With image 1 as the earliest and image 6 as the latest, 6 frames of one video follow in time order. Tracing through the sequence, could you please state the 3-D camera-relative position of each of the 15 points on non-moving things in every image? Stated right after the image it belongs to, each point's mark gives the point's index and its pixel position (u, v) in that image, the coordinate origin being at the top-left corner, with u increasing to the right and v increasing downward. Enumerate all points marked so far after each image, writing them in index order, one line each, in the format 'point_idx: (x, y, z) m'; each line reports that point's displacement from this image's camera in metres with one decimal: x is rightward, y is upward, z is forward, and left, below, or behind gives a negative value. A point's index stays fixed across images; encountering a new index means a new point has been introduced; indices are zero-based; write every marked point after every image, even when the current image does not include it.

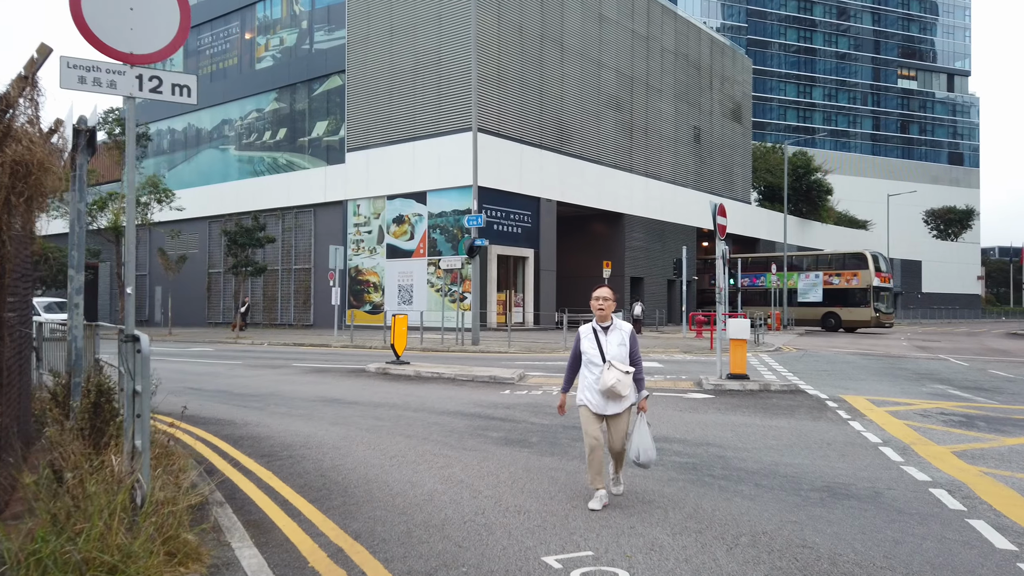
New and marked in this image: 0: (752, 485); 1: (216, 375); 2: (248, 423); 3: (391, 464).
0: (+1.9, -1.6, +6.0) m
1: (-6.1, -1.8, +15.4) m
2: (-3.1, -1.6, +8.9) m
3: (-1.0, -1.5, +6.5) m
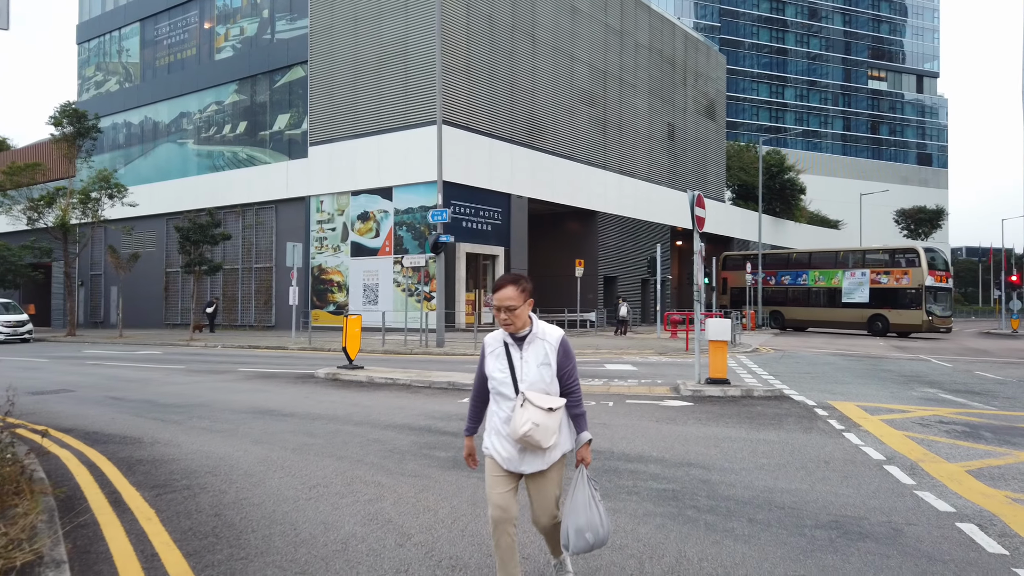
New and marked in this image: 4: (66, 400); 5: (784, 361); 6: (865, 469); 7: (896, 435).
0: (+1.5, -1.5, +4.9) m
1: (-6.8, -1.8, +14.0) m
2: (-3.6, -1.6, +7.6) m
3: (-1.4, -1.5, +5.3) m
4: (-6.6, -1.7, +11.1) m
5: (+7.1, -1.9, +19.7) m
6: (+3.1, -1.6, +6.5) m
7: (+4.3, -1.6, +8.5) m
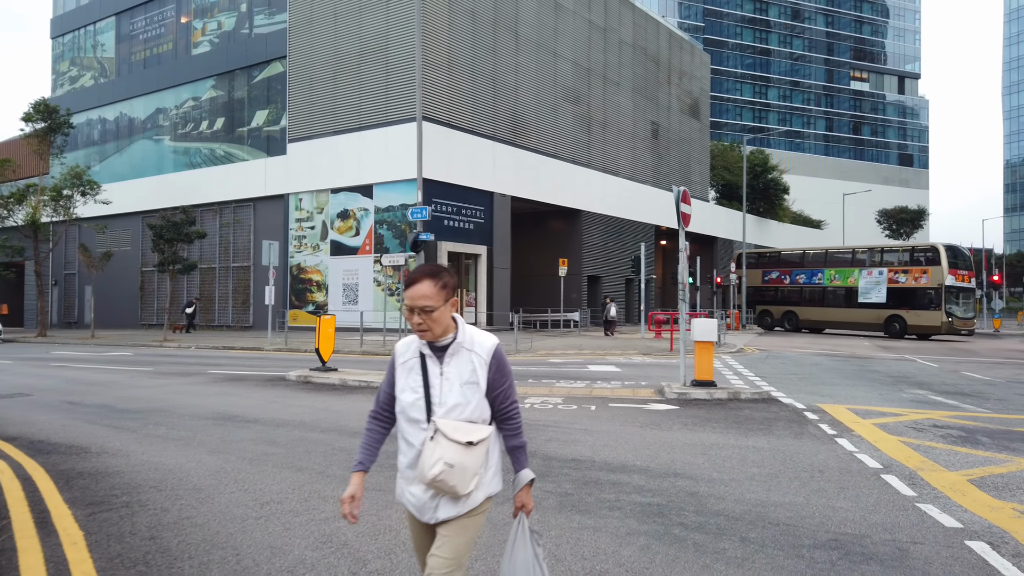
0: (+1.3, -1.5, +4.5) m
1: (-7.1, -1.7, +13.4) m
2: (-3.8, -1.5, +7.1) m
3: (-1.6, -1.5, +4.8) m
4: (-6.9, -1.6, +10.5) m
5: (+6.6, -1.9, +19.4) m
6: (+2.8, -1.6, +6.1) m
7: (+4.1, -1.6, +8.1) m
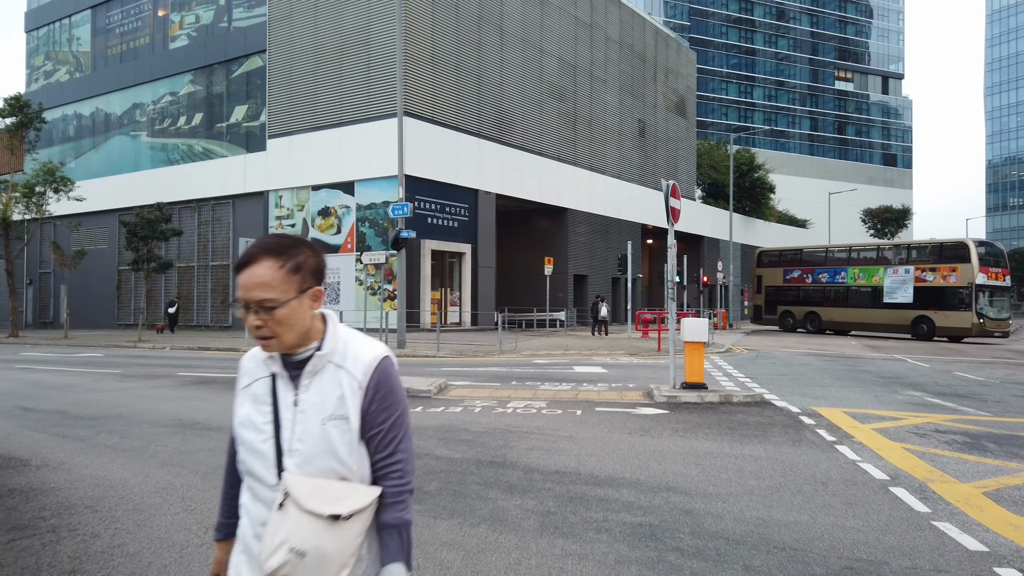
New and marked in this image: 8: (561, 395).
0: (+1.2, -1.5, +4.0) m
1: (-7.4, -1.7, +12.7) m
2: (-4.0, -1.5, +6.5) m
3: (-1.8, -1.5, +4.3) m
4: (-7.1, -1.6, +9.8) m
5: (+6.2, -1.9, +19.0) m
6: (+2.7, -1.5, +5.6) m
7: (+3.9, -1.6, +7.7) m
8: (+0.7, -1.6, +11.1) m
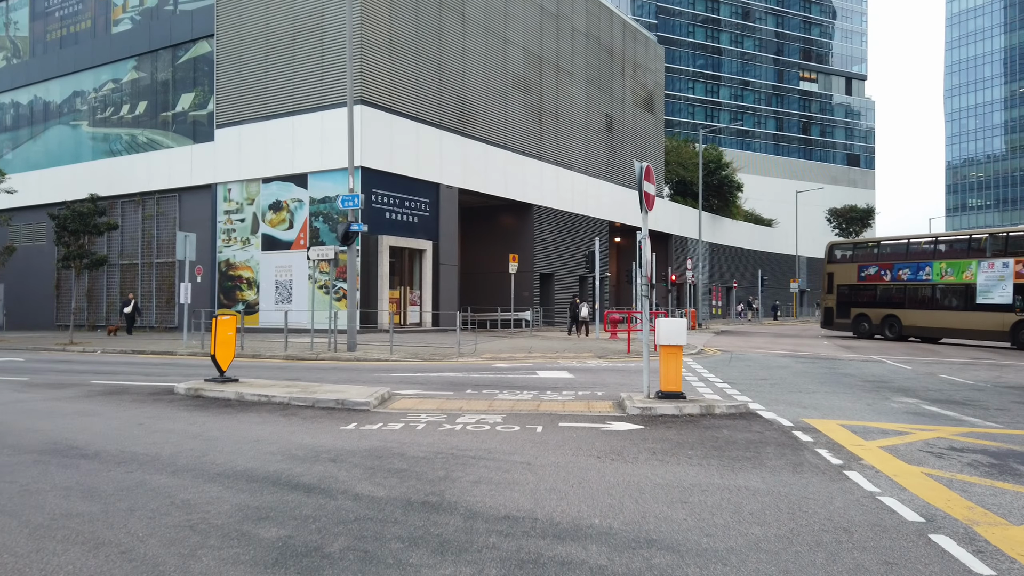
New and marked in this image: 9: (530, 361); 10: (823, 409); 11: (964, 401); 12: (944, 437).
0: (+0.9, -1.4, +2.7) m
1: (-8.1, -1.7, +11.0) m
2: (-4.4, -1.5, +4.9) m
3: (-2.1, -1.4, +2.8) m
4: (-7.7, -1.6, +8.1) m
5: (+5.3, -1.8, +17.9) m
6: (+2.3, -1.5, +4.4) m
7: (+3.4, -1.6, +6.4) m
8: (+0.1, -1.5, +9.7) m
9: (+0.4, -1.6, +17.0) m
10: (+4.2, -1.6, +10.2) m
11: (+7.0, -1.8, +11.8) m
12: (+4.6, -1.6, +8.0) m
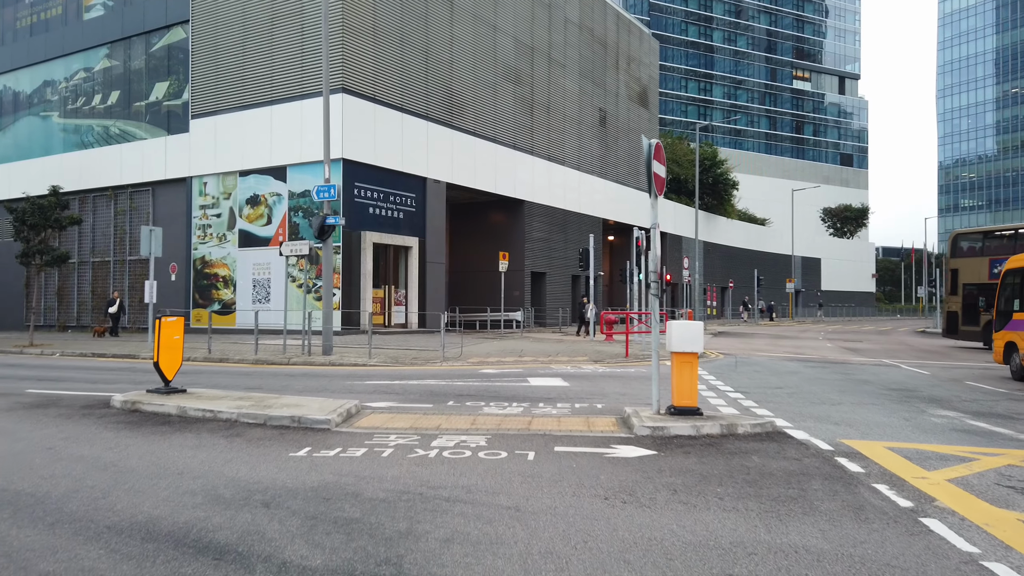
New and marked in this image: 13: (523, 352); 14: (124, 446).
0: (+0.8, -1.4, +1.3) m
1: (-8.3, -1.6, +9.5) m
2: (-4.5, -1.4, +3.5) m
3: (-2.2, -1.4, +1.4) m
4: (-7.8, -1.5, +6.6) m
5: (+5.0, -1.8, +16.5) m
6: (+2.2, -1.5, +3.0) m
7: (+3.3, -1.5, +5.1) m
8: (0.0, -1.5, +8.3) m
9: (+0.2, -1.6, +15.6) m
10: (+4.1, -1.6, +8.9) m
11: (+6.9, -1.7, +10.5) m
12: (+4.5, -1.6, +6.7) m
13: (+0.3, -1.6, +19.4) m
14: (-3.7, -1.5, +7.2) m
